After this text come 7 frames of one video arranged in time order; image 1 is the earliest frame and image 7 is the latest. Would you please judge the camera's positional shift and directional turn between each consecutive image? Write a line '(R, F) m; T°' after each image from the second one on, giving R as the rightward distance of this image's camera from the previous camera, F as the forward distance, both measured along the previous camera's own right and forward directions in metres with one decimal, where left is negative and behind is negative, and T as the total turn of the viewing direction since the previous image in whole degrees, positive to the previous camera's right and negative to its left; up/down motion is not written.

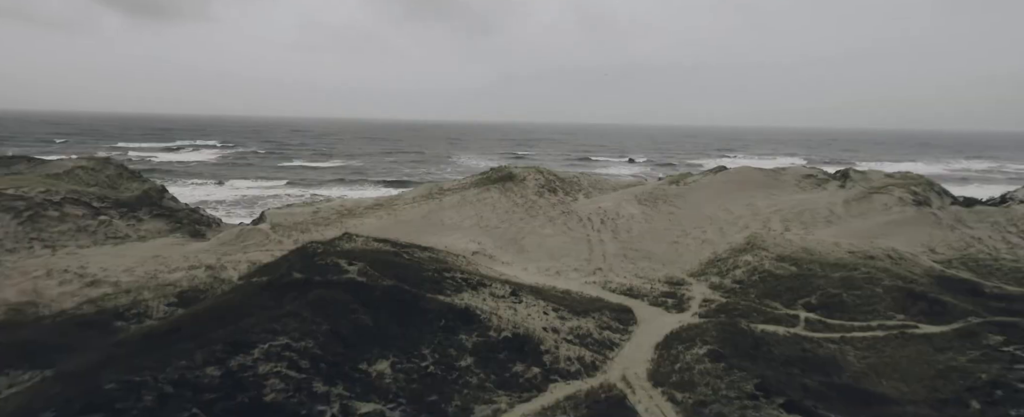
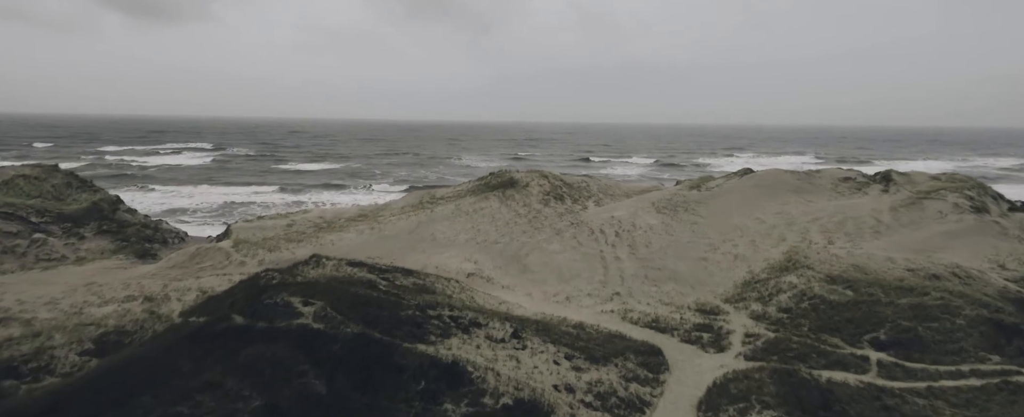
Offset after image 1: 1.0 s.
(0.0, +1.6) m; 0°
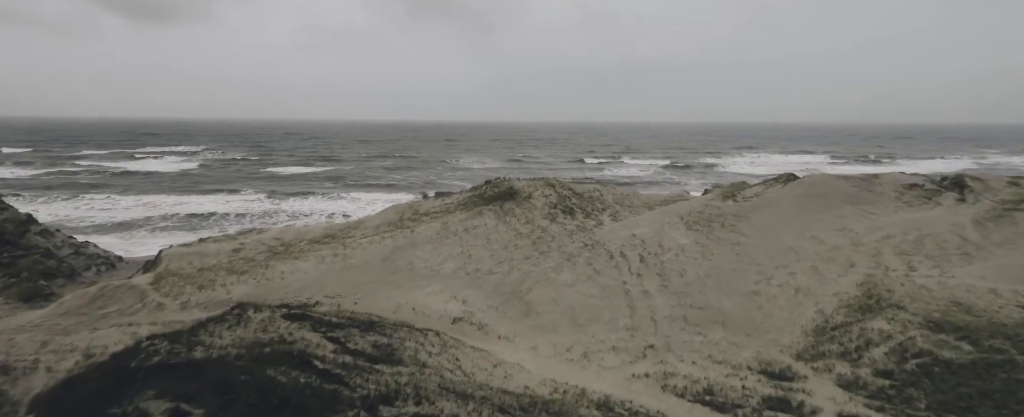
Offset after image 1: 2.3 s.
(0.0, +2.2) m; 0°
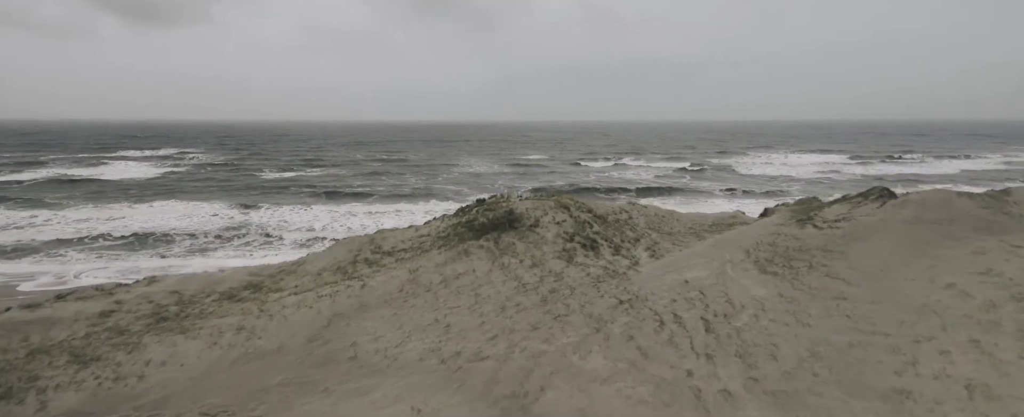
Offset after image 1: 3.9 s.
(0.0, +3.0) m; 0°
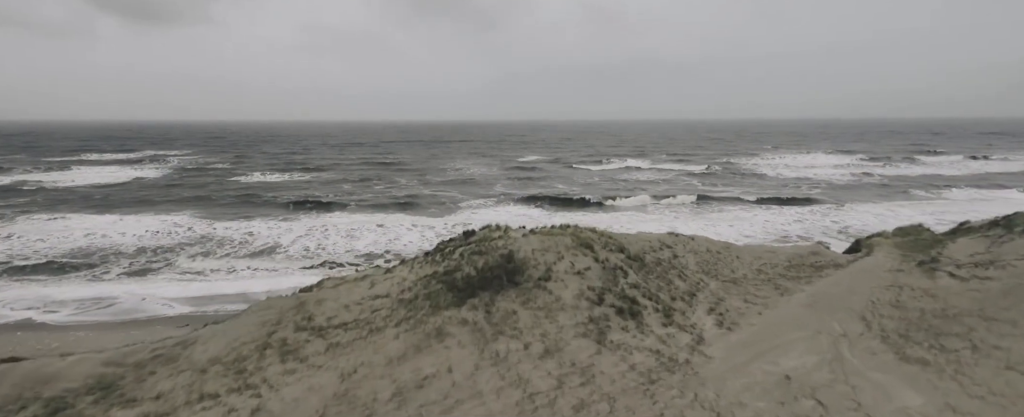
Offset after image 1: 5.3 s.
(0.0, +2.6) m; 0°
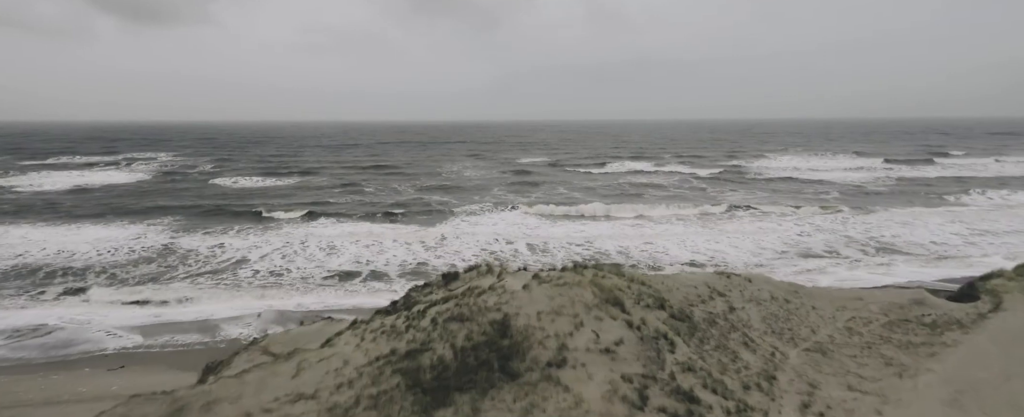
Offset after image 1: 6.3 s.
(0.0, +1.8) m; 0°
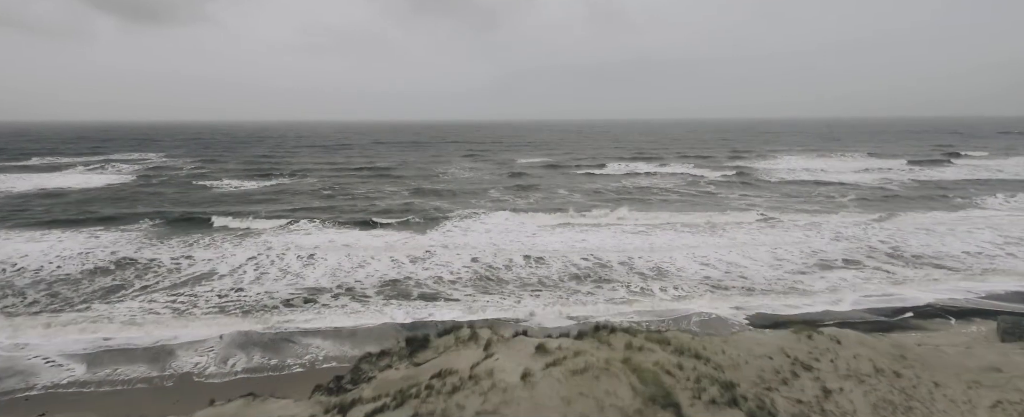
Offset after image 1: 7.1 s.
(0.0, +1.6) m; 0°
